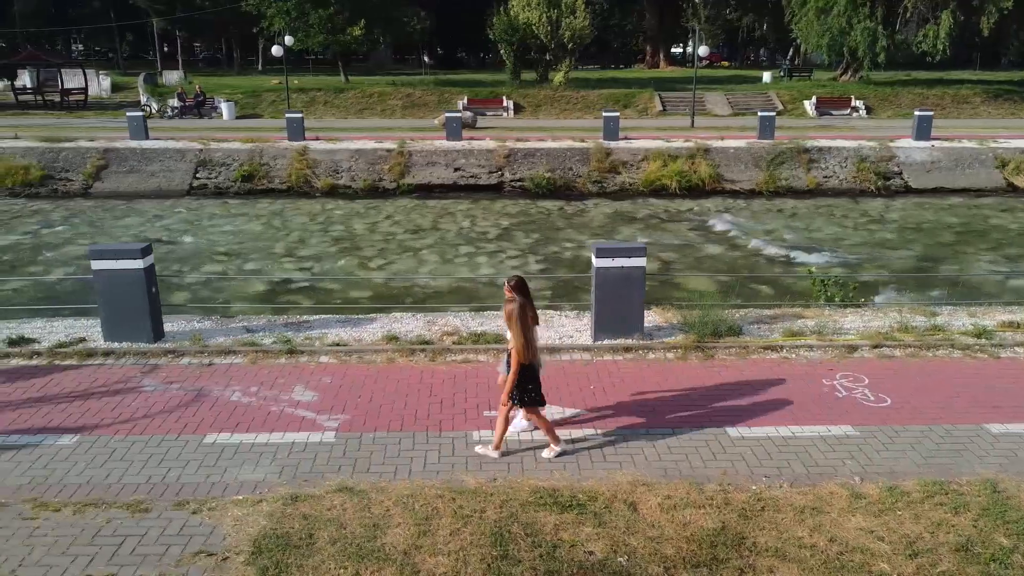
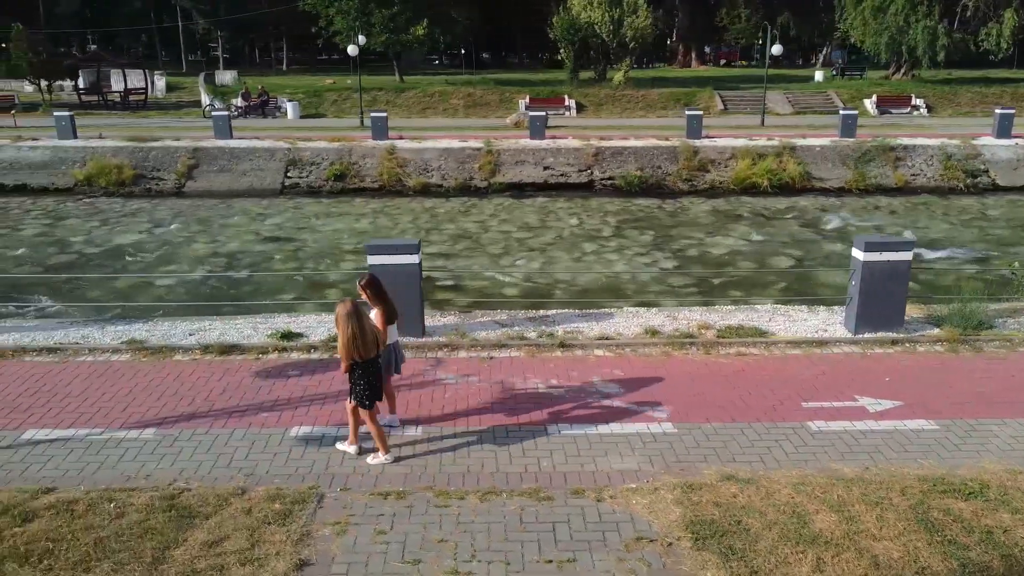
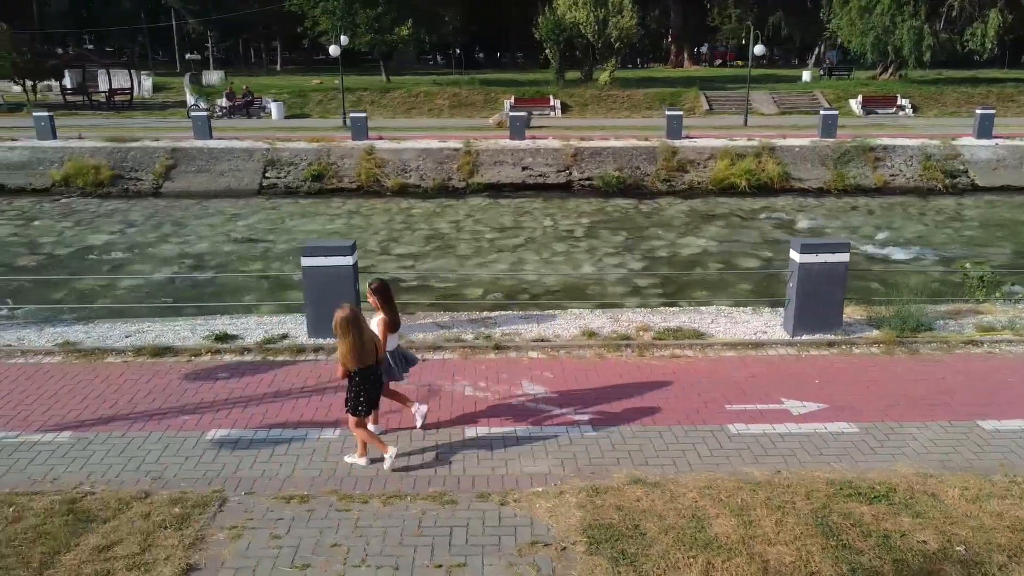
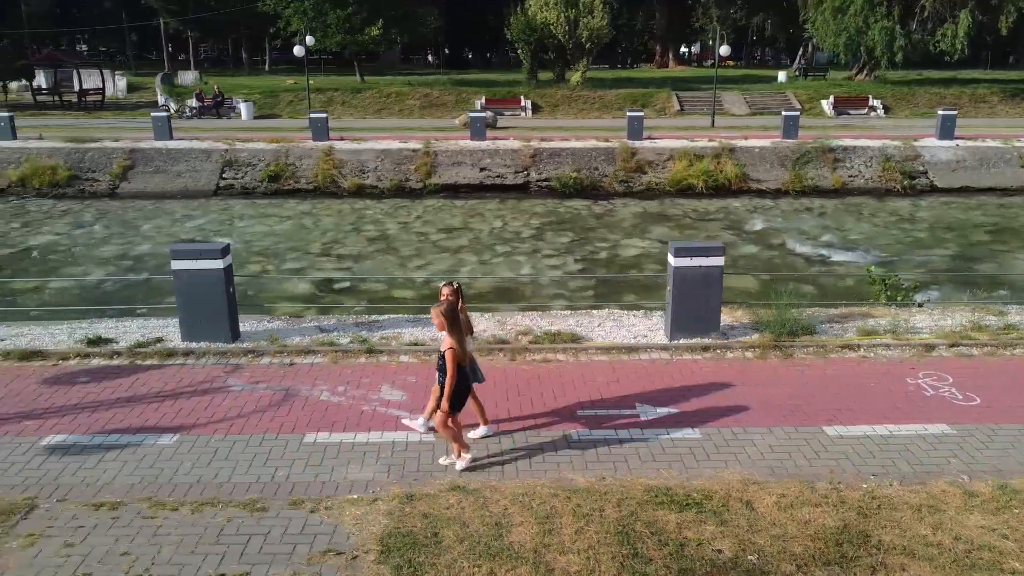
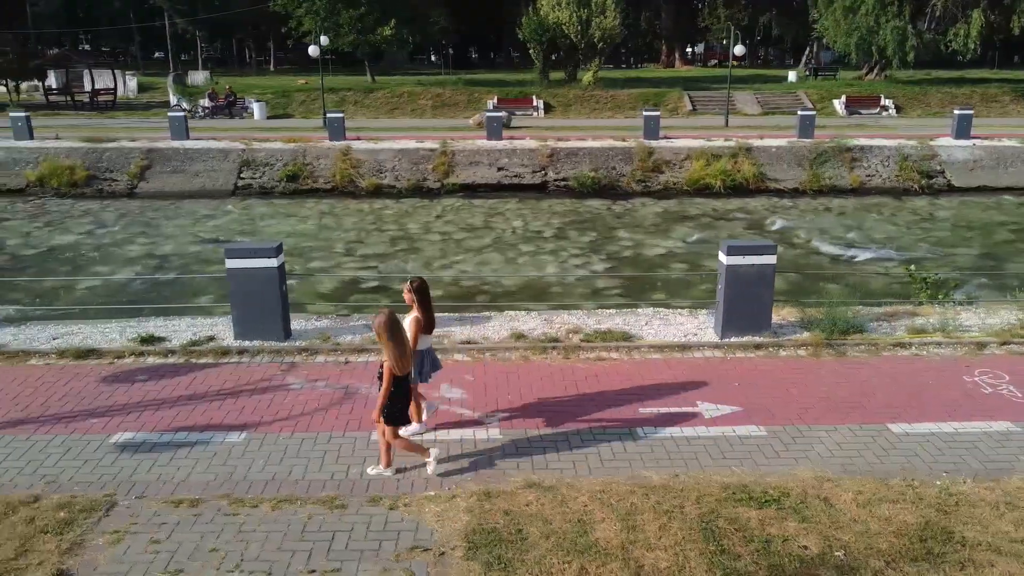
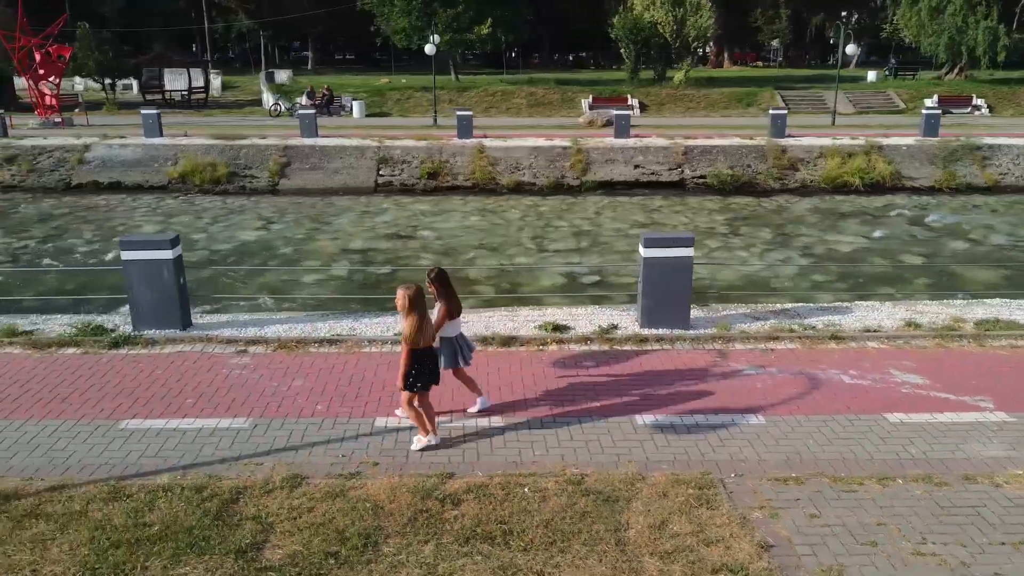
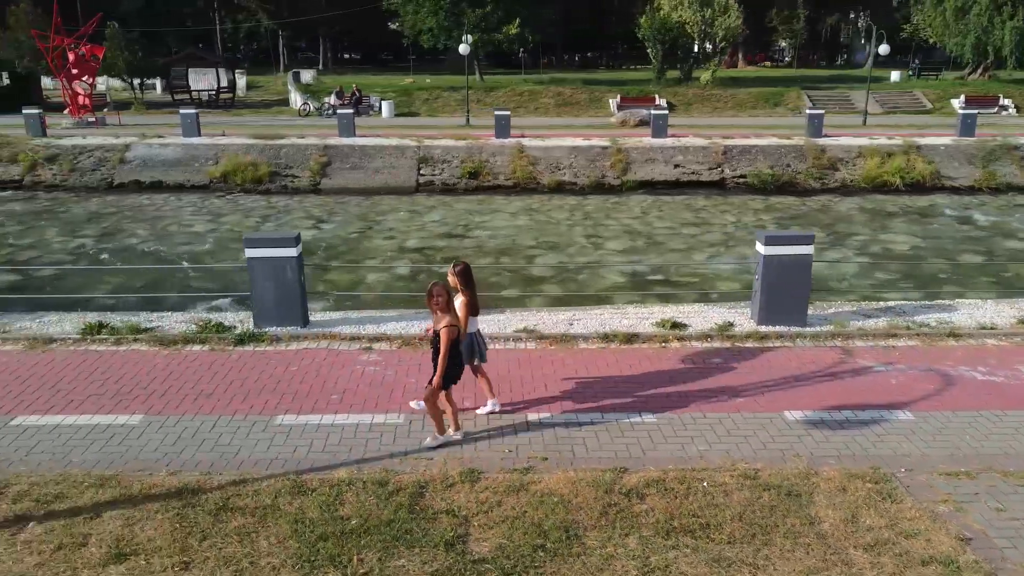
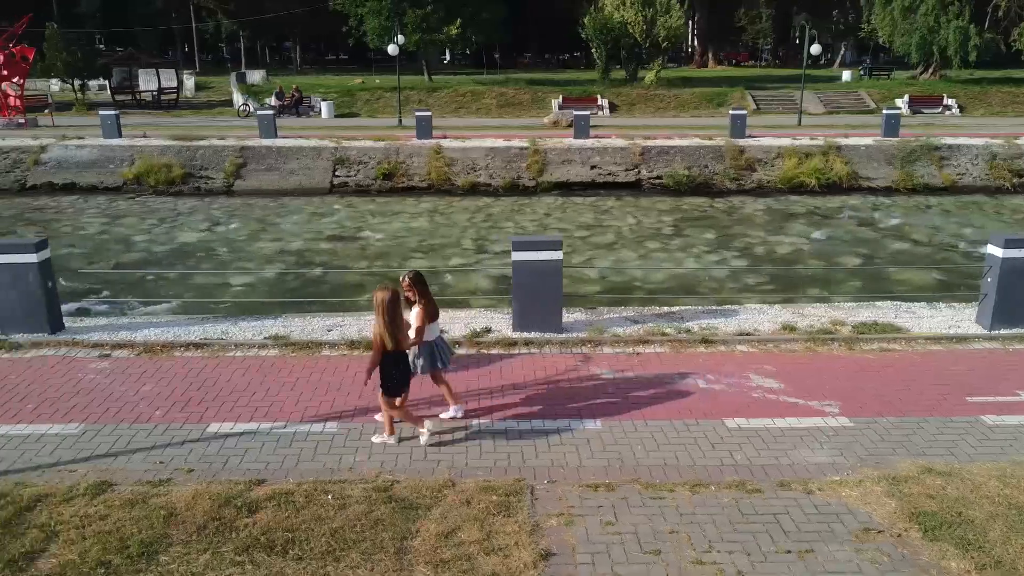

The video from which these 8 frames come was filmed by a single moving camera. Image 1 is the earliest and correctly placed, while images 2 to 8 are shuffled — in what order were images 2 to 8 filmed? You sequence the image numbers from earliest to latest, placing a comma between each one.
4, 5, 3, 2, 8, 6, 7
